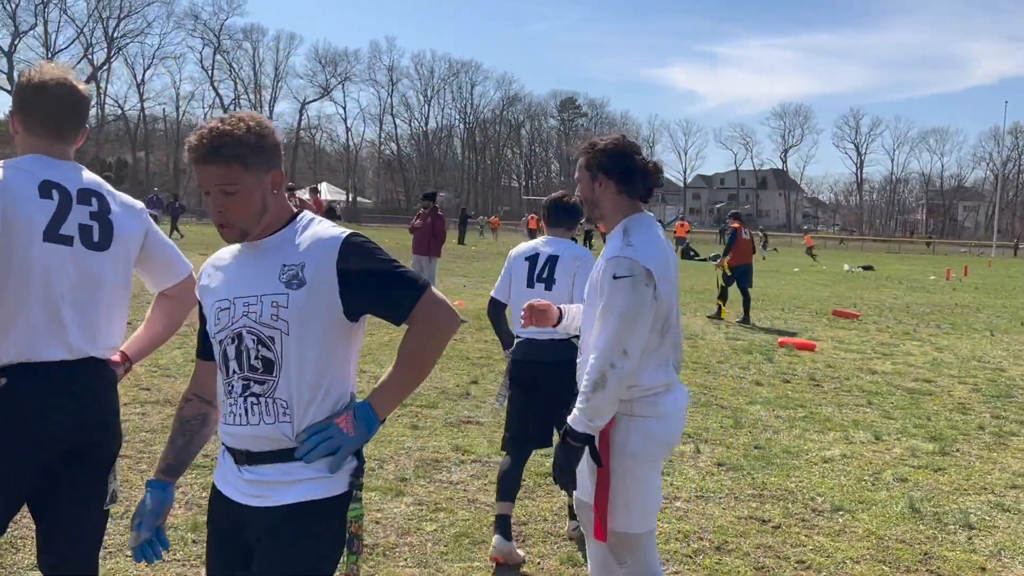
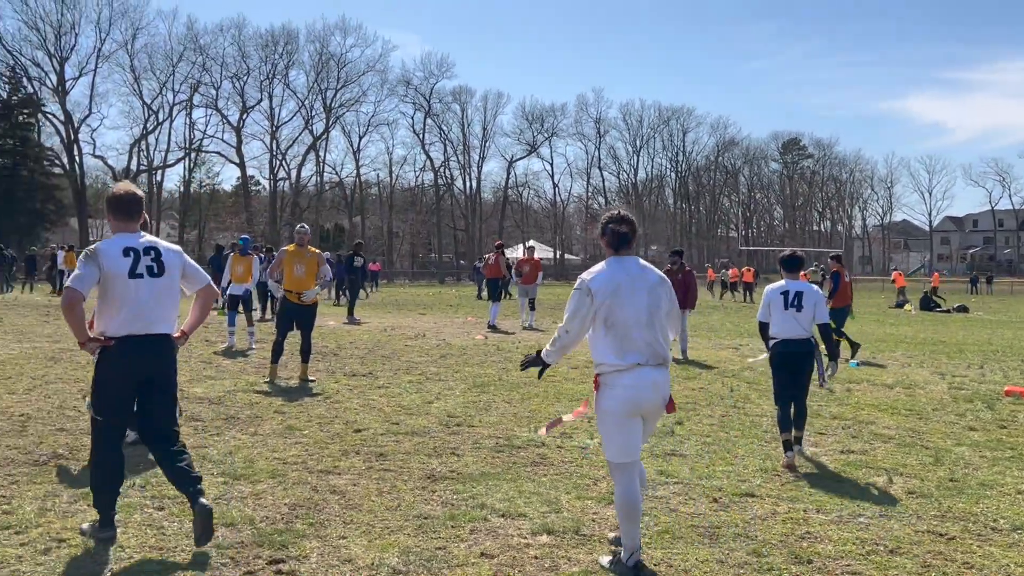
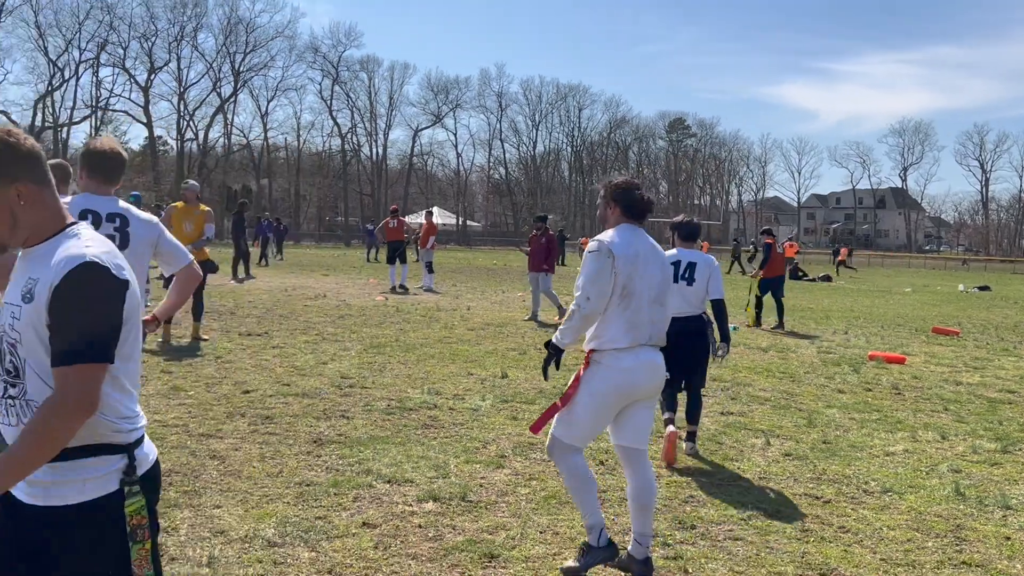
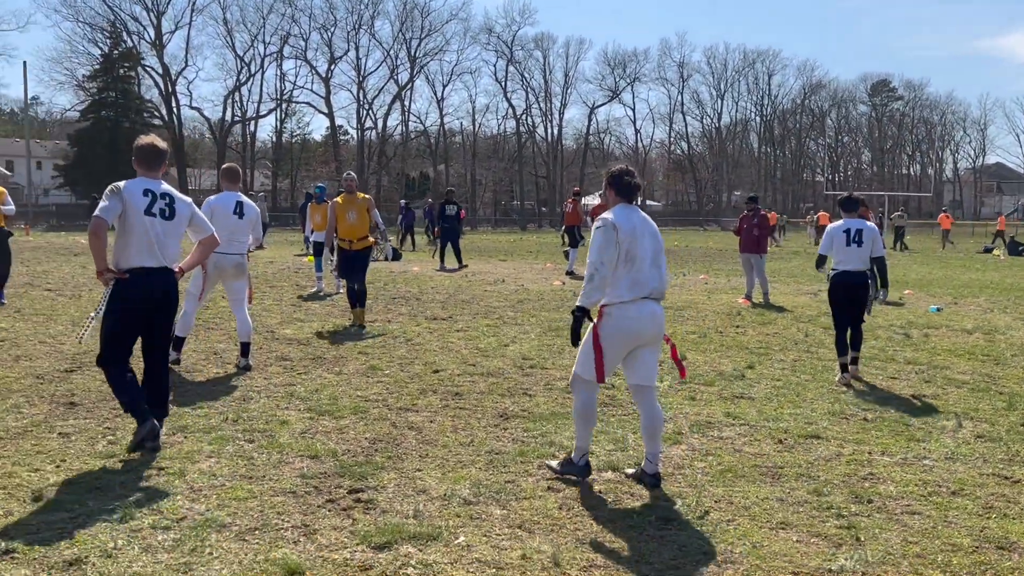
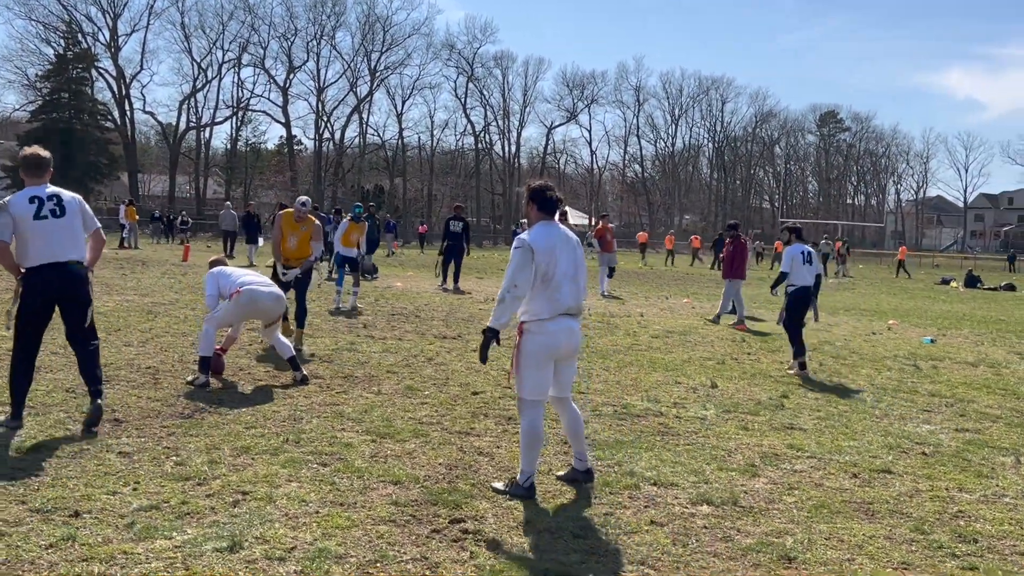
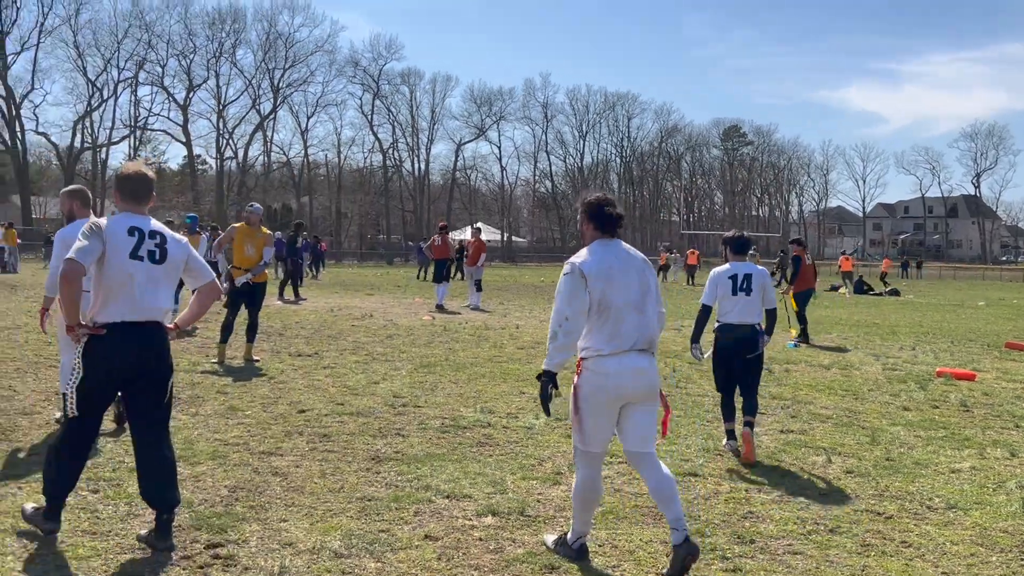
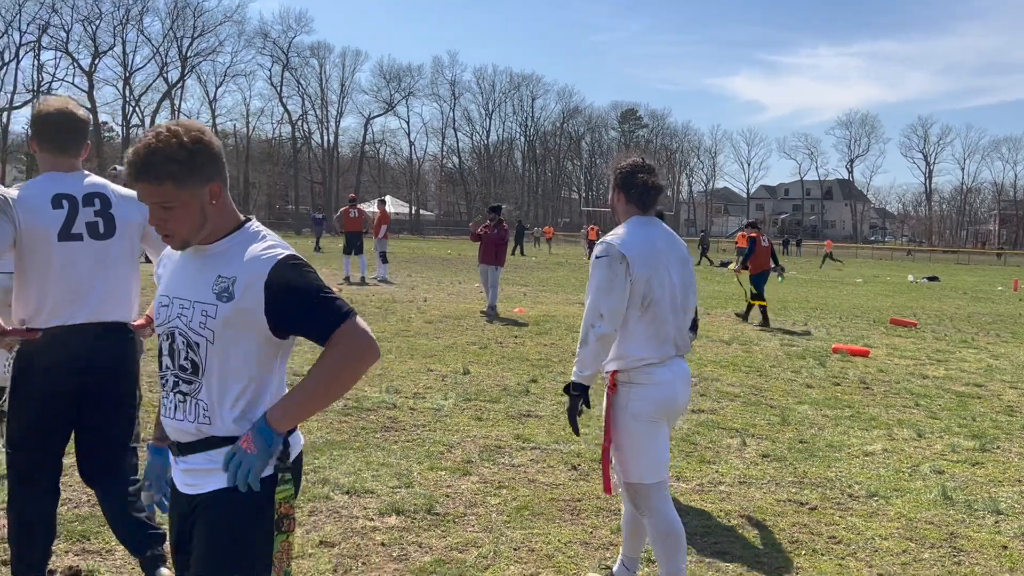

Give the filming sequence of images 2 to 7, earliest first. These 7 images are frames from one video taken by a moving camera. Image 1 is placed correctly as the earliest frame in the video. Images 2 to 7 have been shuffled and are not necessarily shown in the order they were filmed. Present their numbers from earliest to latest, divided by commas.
7, 3, 6, 2, 4, 5
